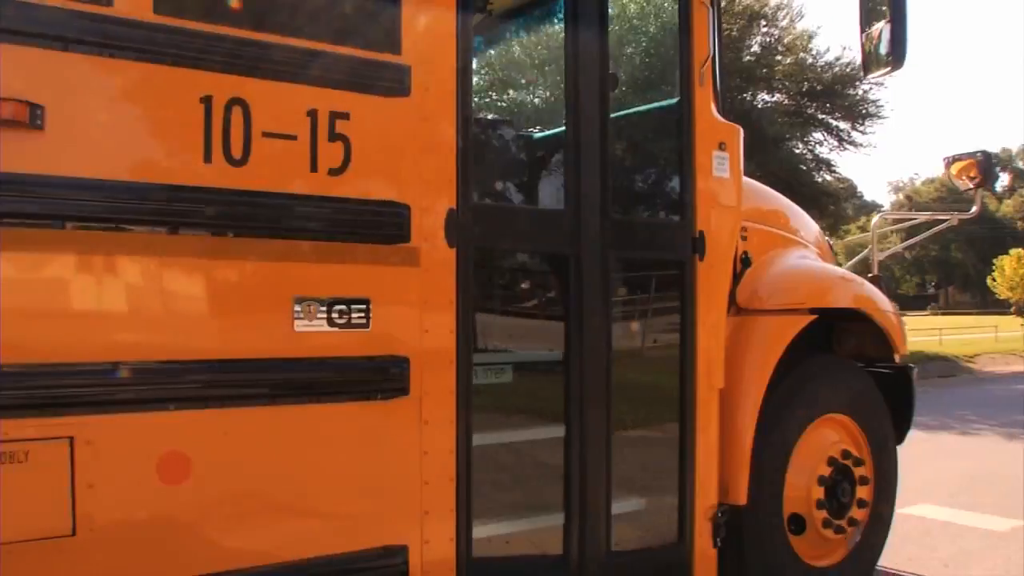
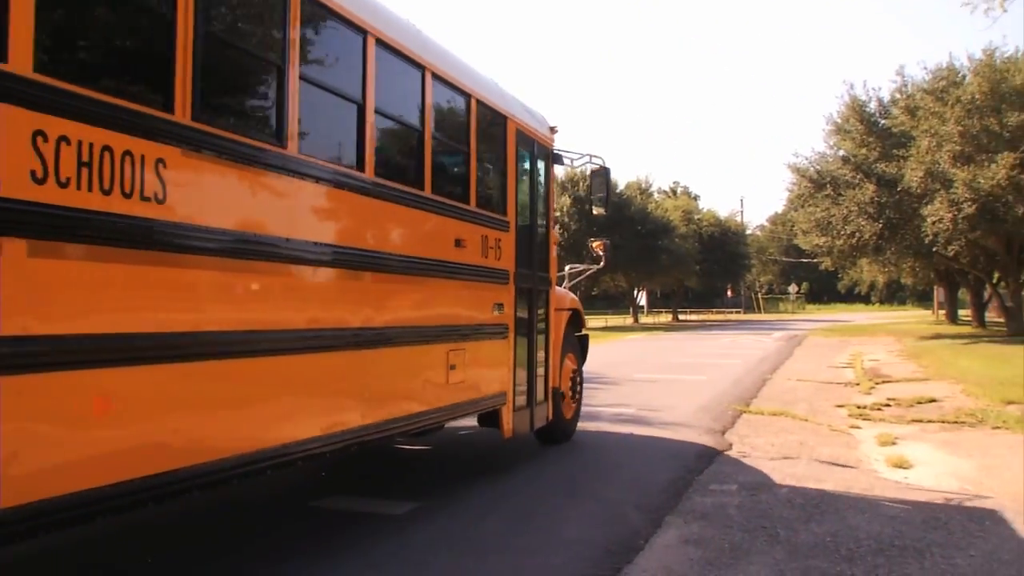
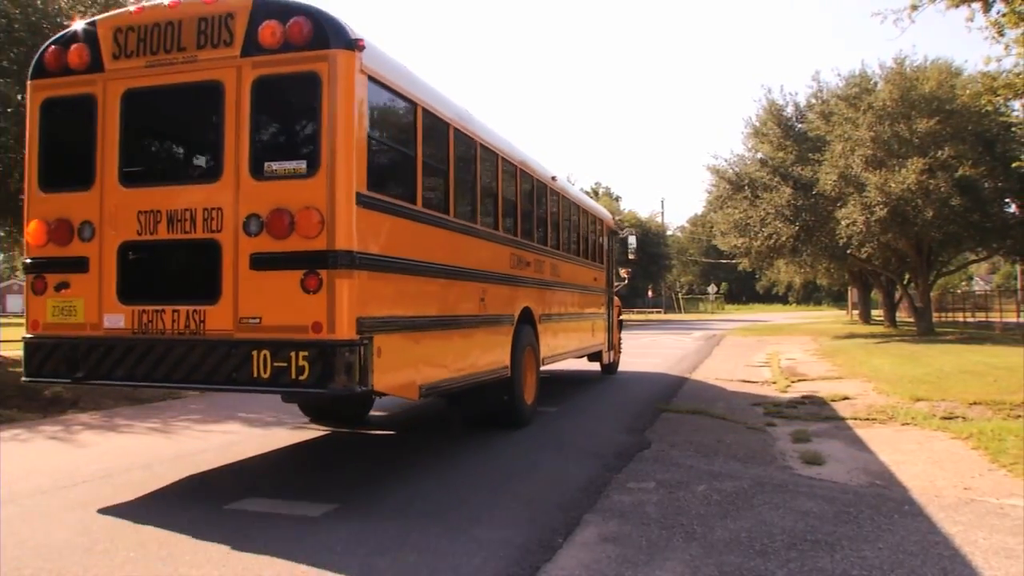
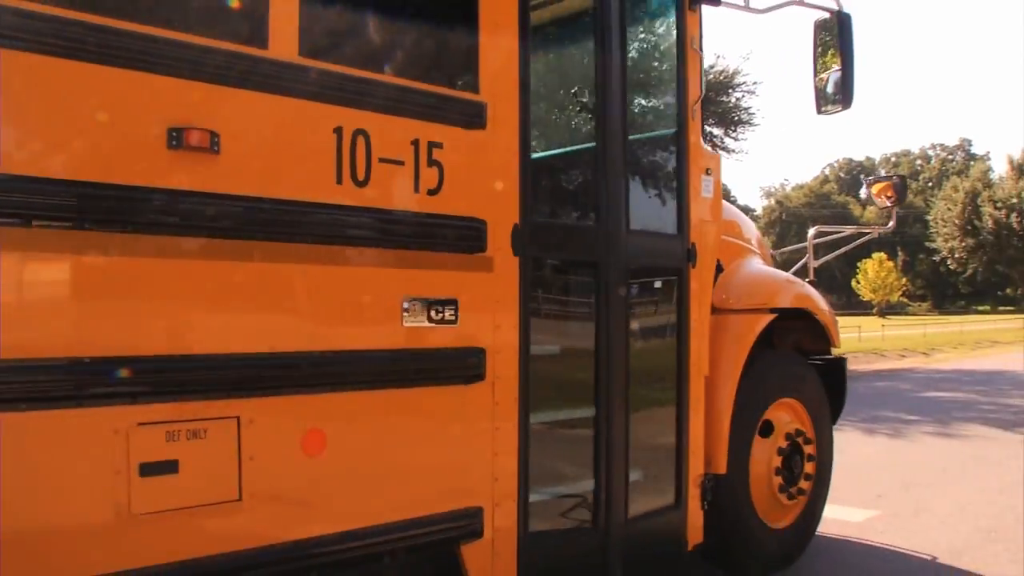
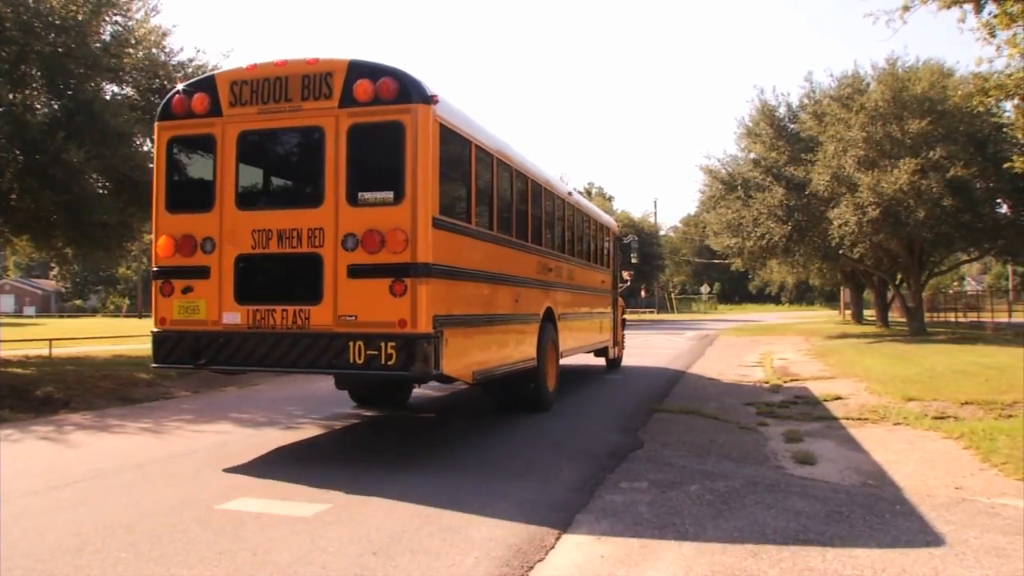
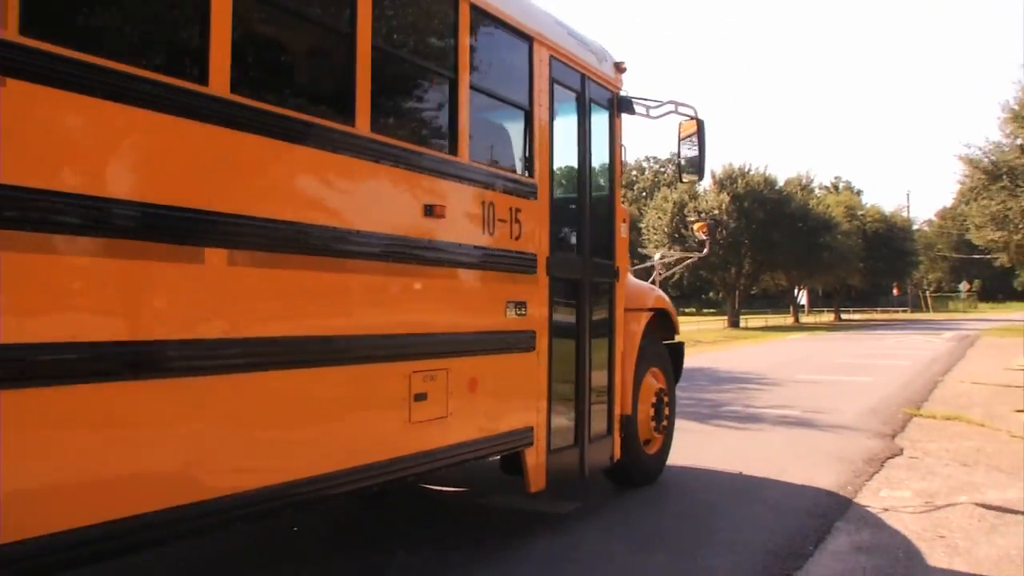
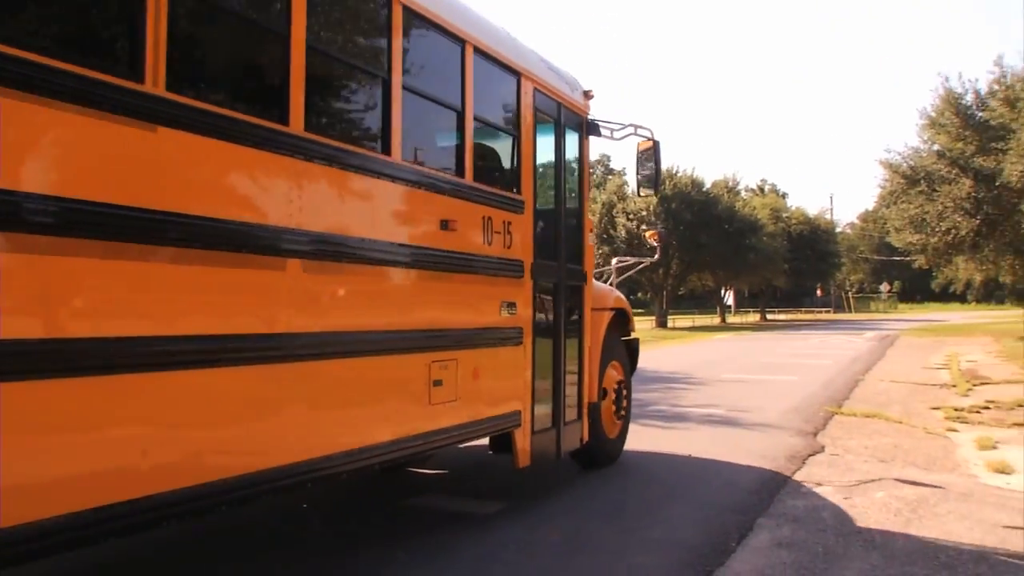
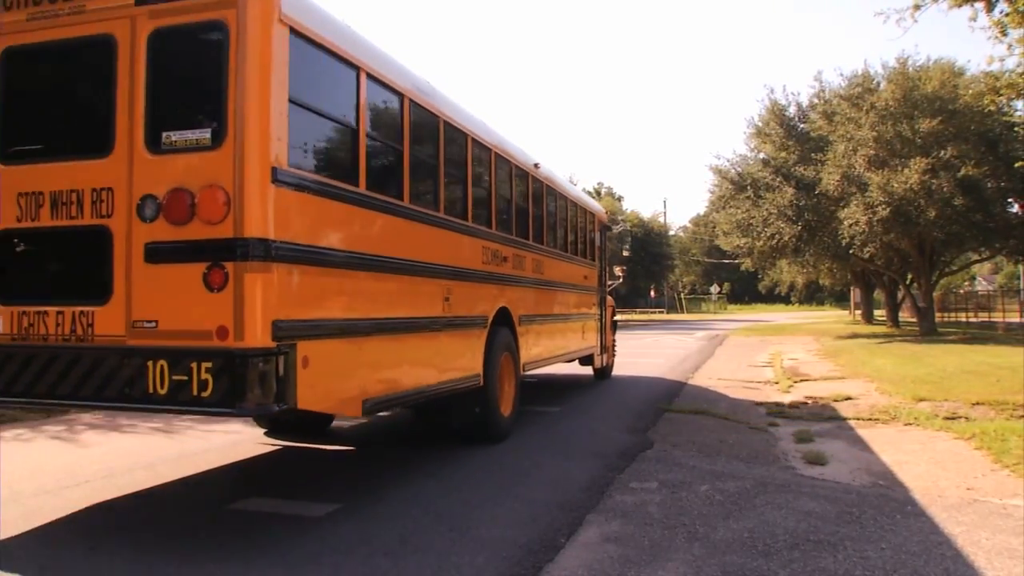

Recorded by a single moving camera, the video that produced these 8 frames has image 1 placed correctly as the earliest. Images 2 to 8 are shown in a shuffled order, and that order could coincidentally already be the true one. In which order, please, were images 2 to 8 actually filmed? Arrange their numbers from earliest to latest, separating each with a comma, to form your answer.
4, 6, 7, 2, 8, 3, 5
